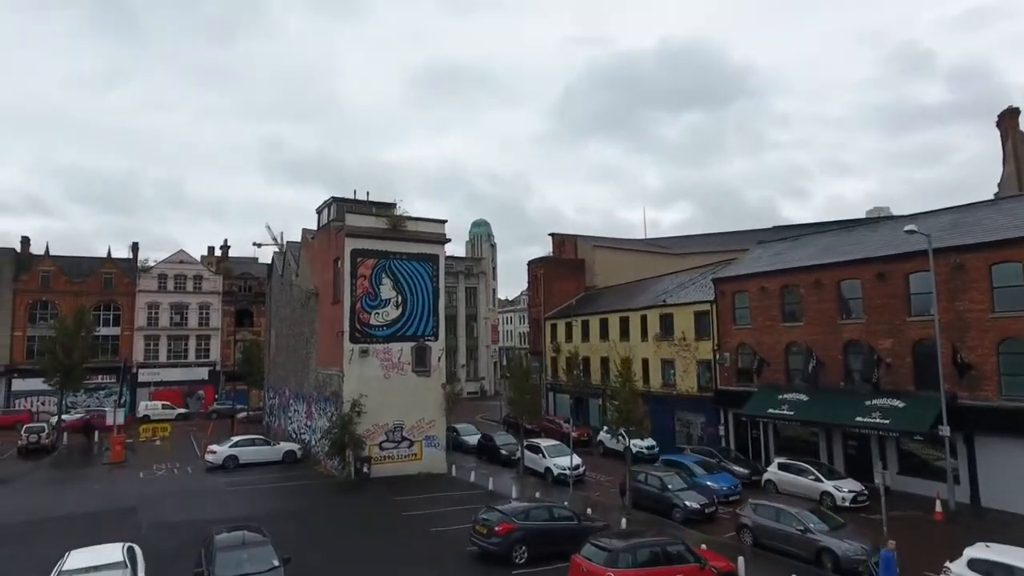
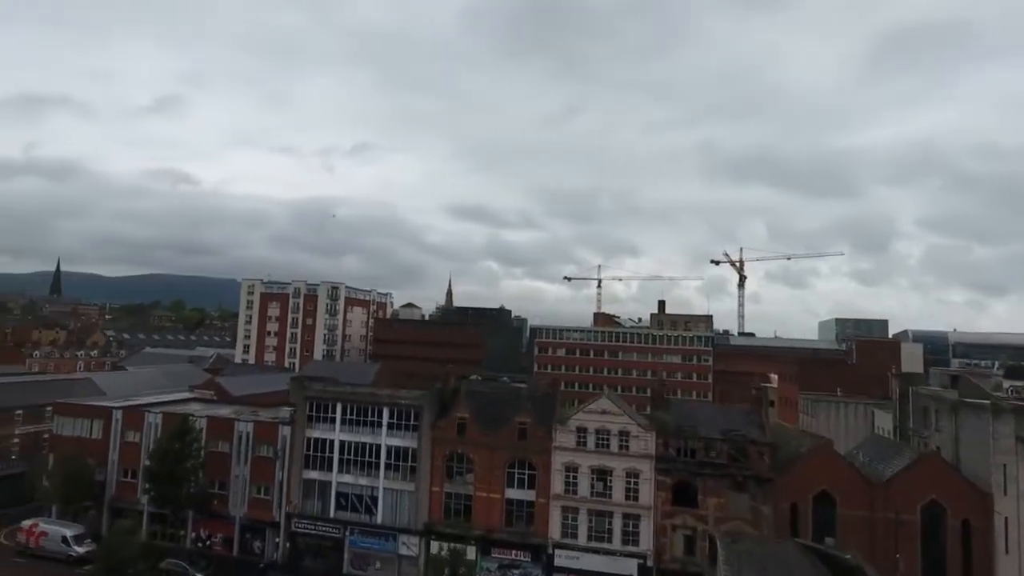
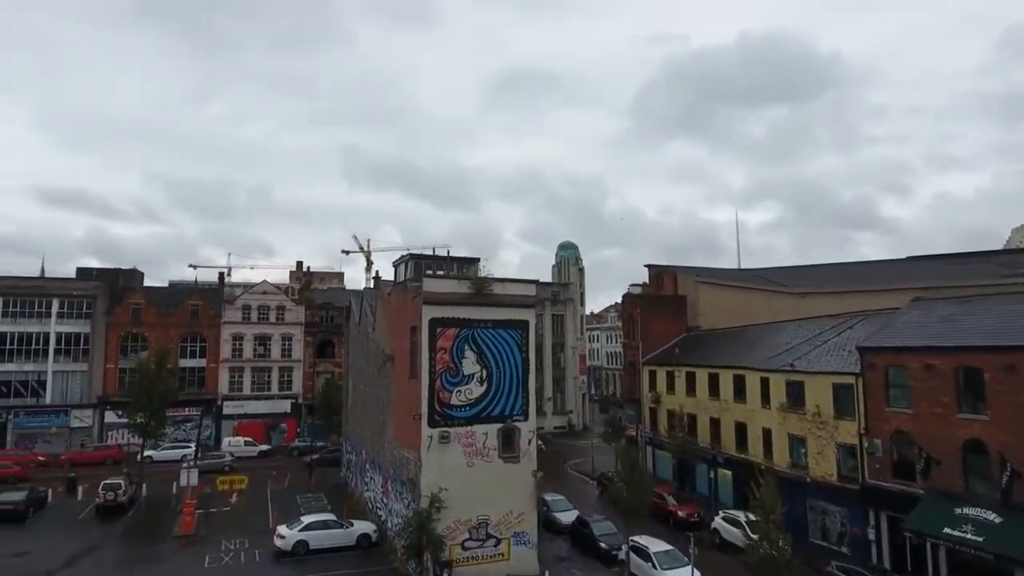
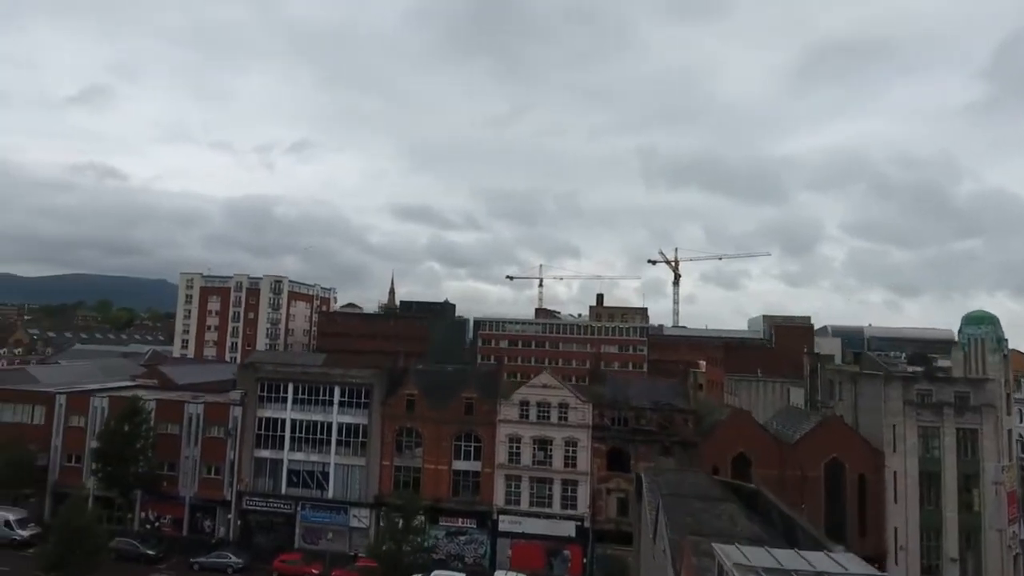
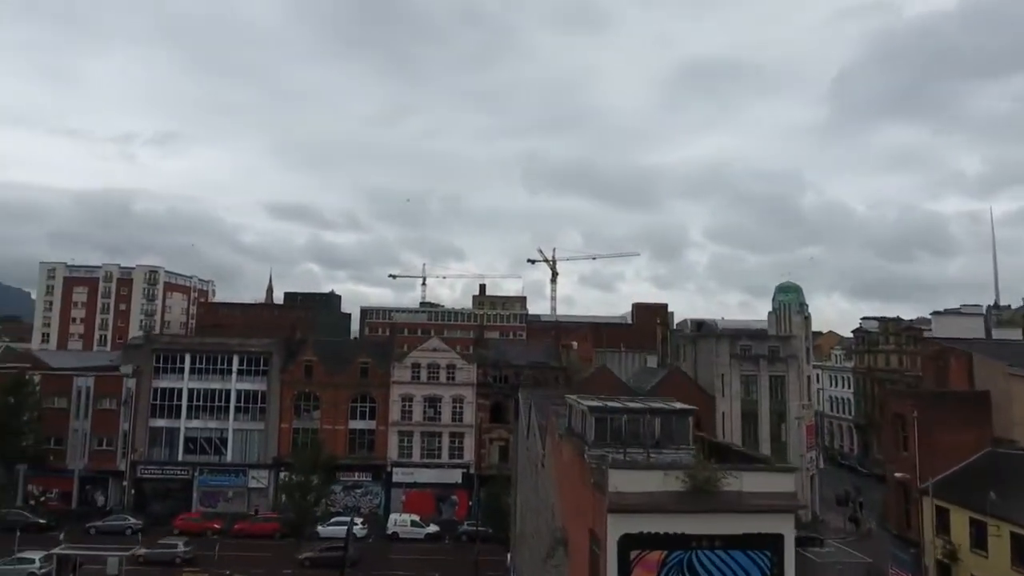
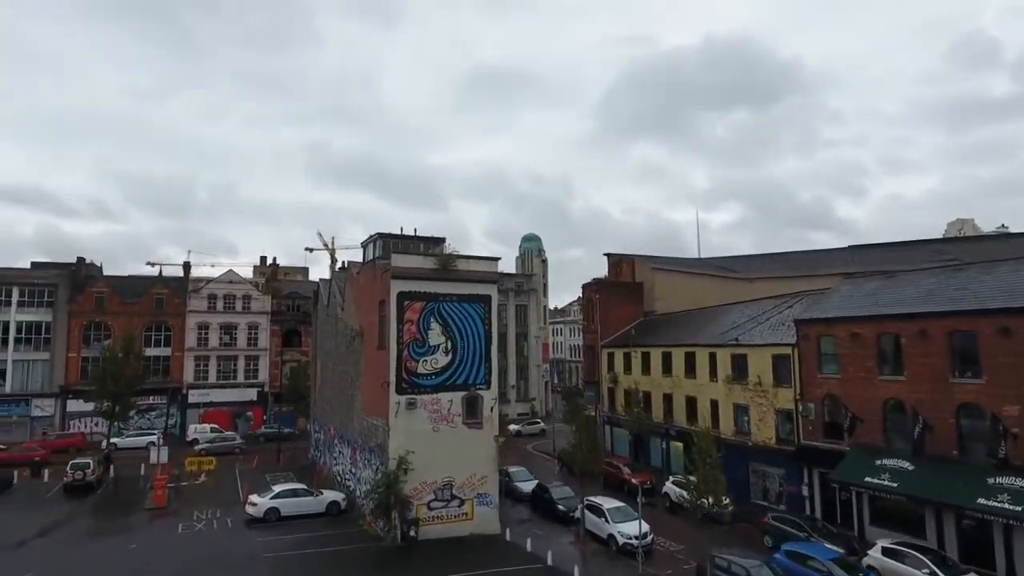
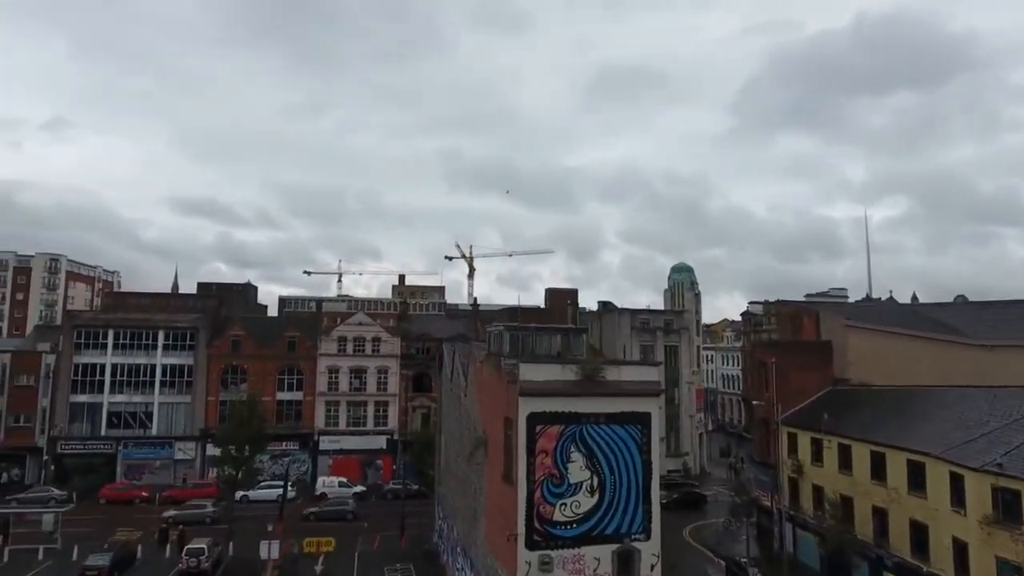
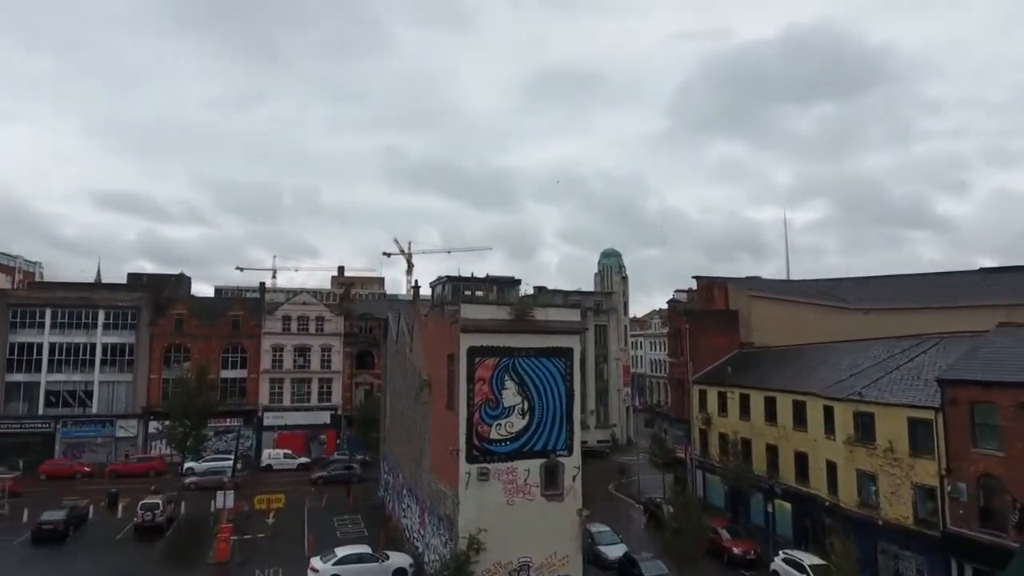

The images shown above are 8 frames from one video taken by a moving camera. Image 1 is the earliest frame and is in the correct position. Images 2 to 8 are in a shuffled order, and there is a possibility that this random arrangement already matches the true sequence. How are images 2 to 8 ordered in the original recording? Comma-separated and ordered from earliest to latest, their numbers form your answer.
6, 3, 8, 7, 5, 4, 2
